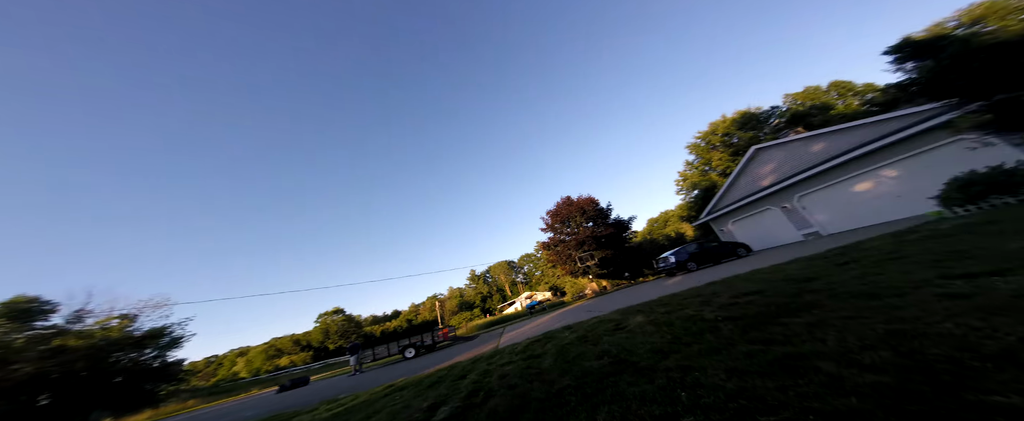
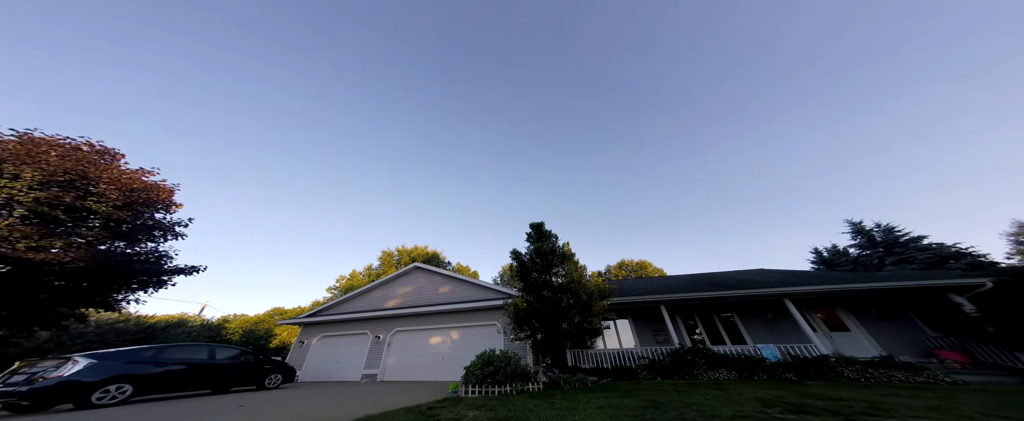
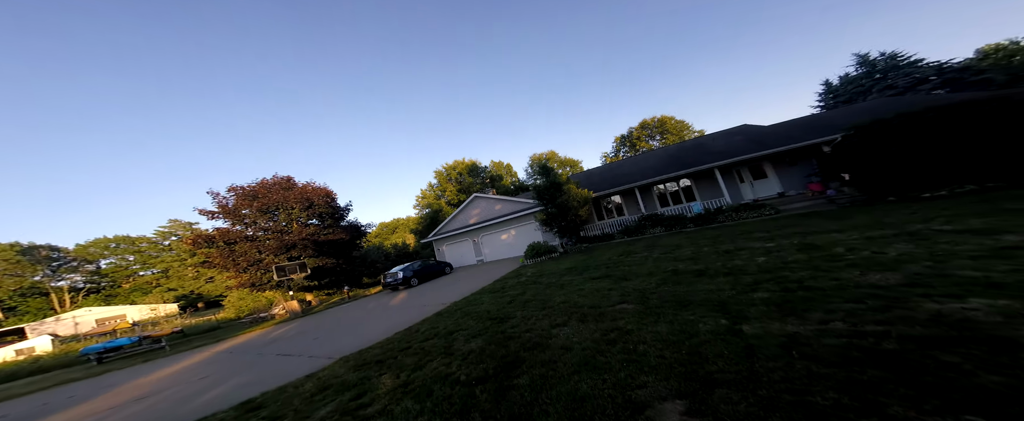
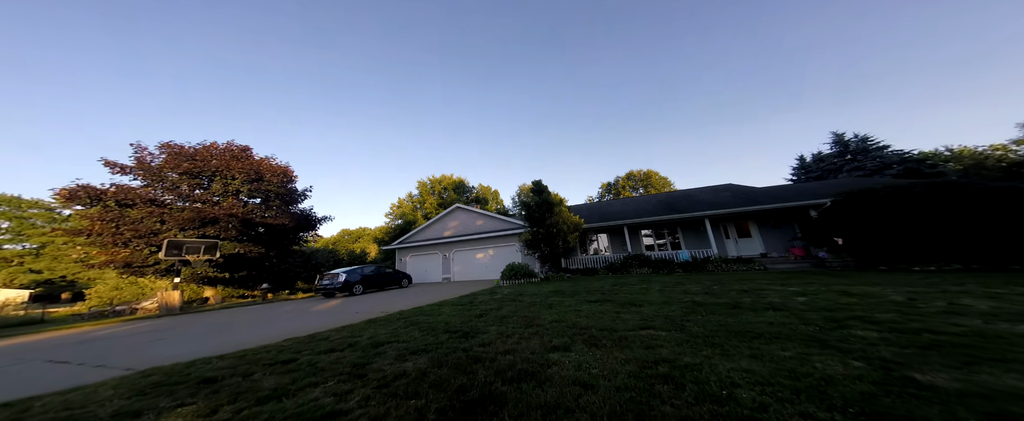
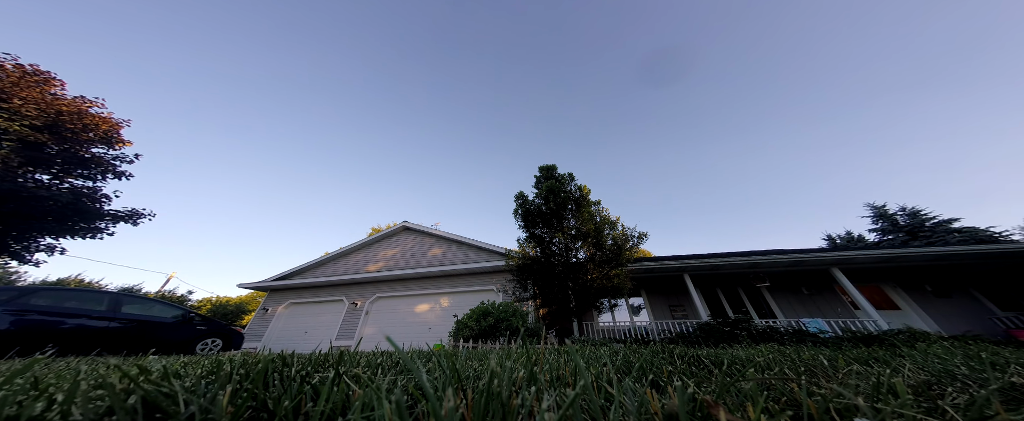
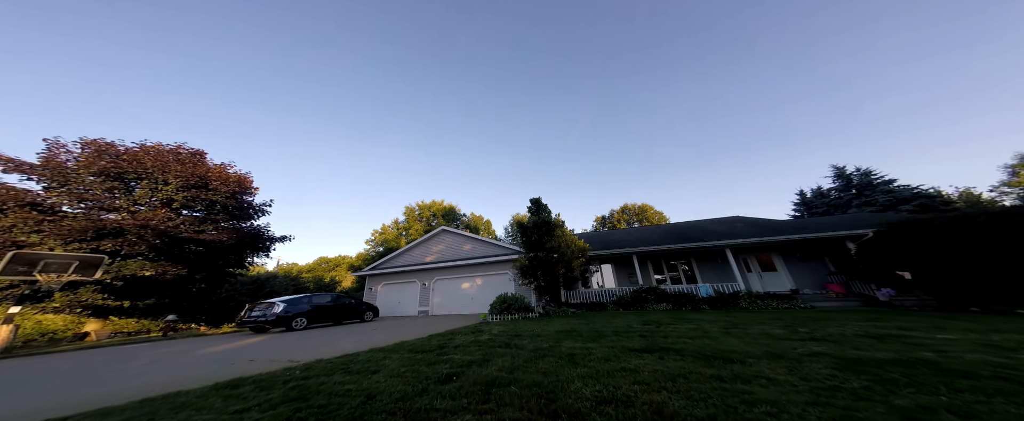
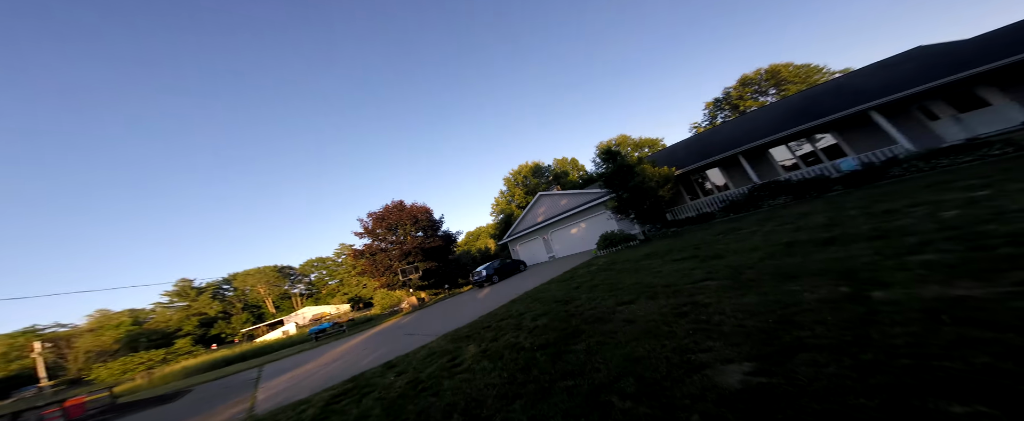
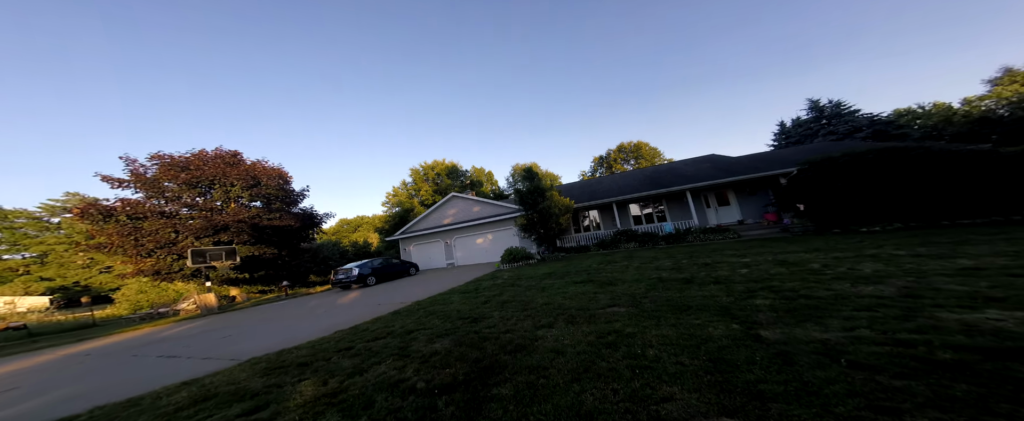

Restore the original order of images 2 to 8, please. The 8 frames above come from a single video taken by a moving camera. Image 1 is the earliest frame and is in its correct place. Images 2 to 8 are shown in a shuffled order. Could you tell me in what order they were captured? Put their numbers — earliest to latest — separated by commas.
7, 3, 8, 4, 6, 2, 5
